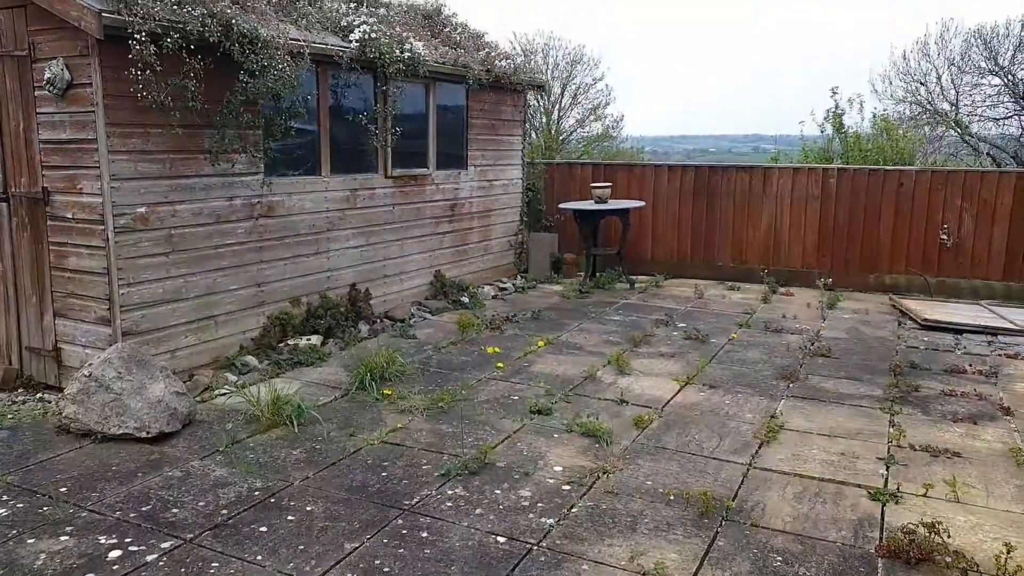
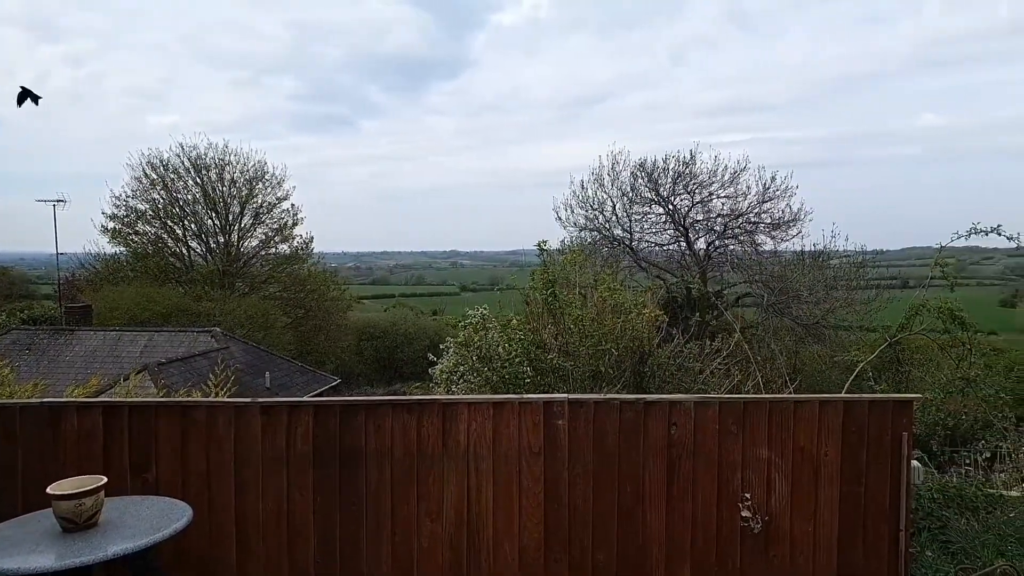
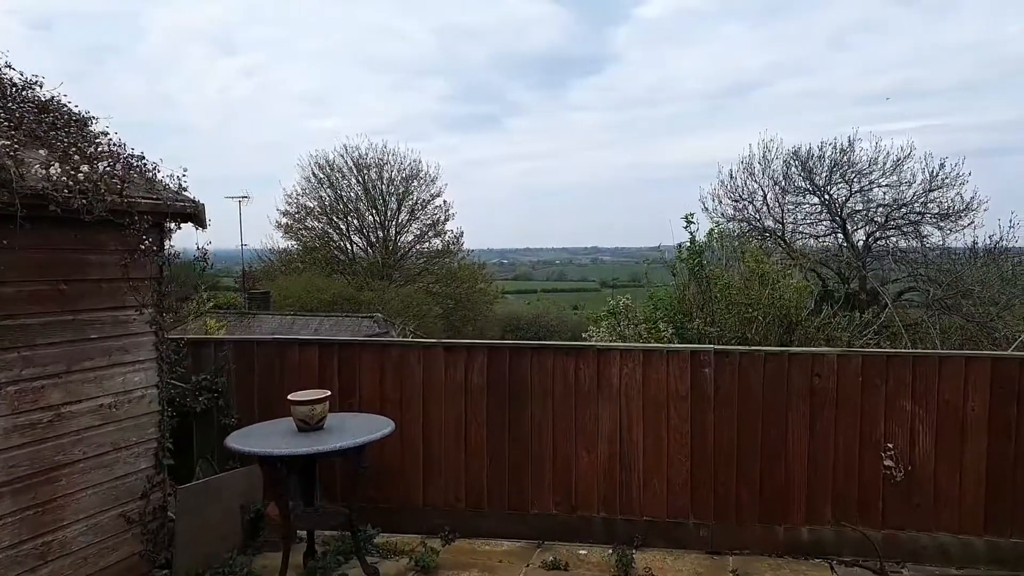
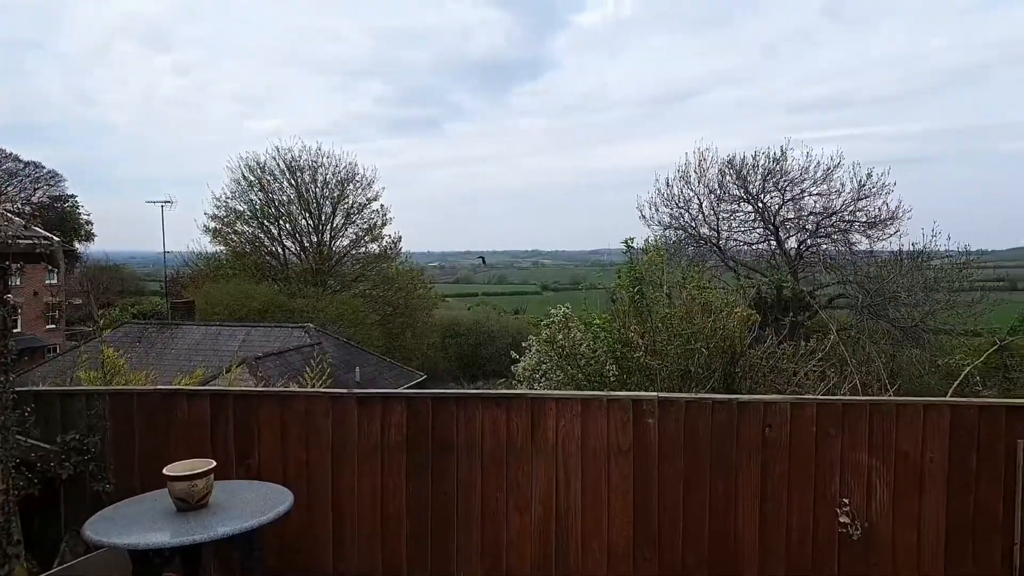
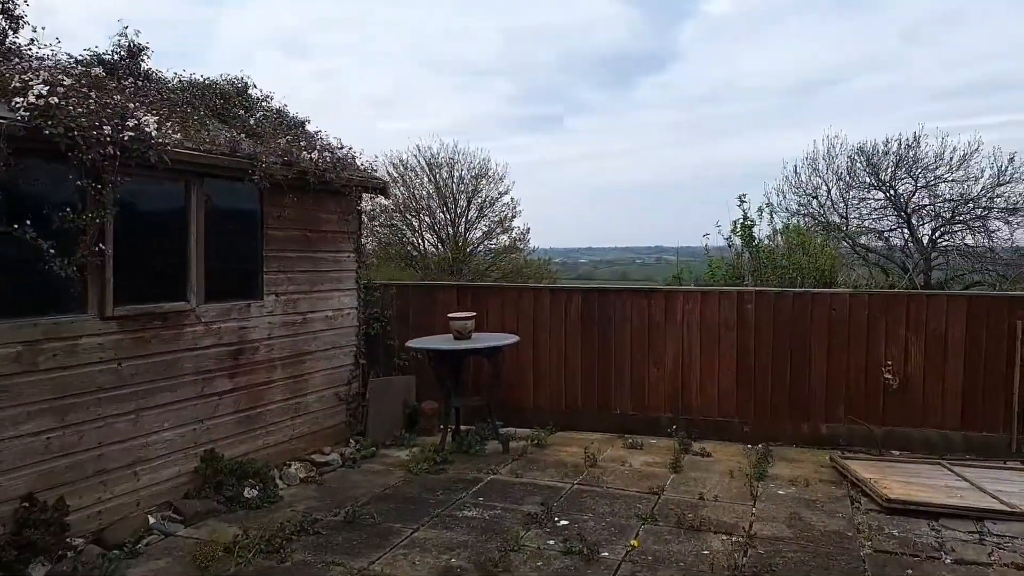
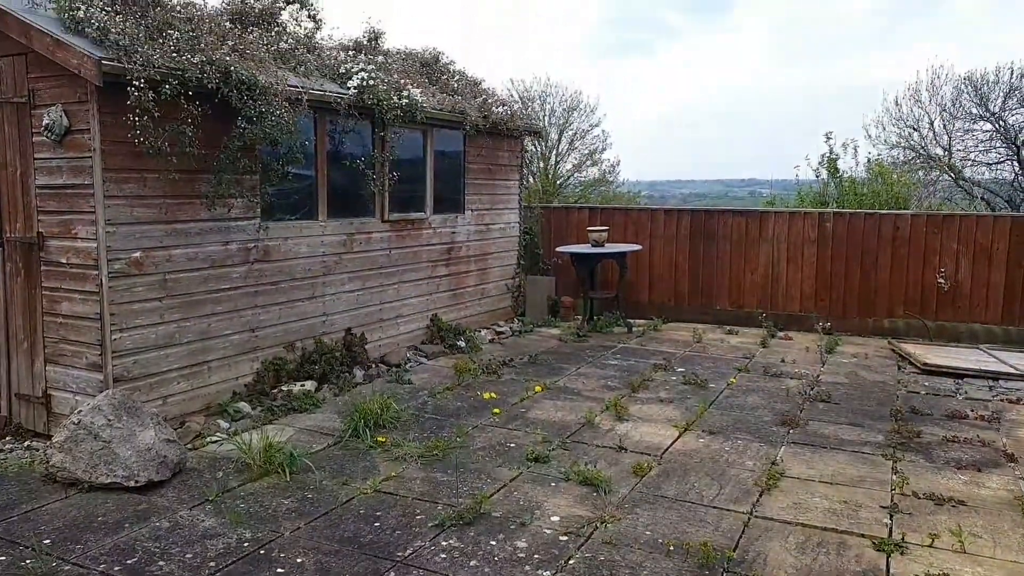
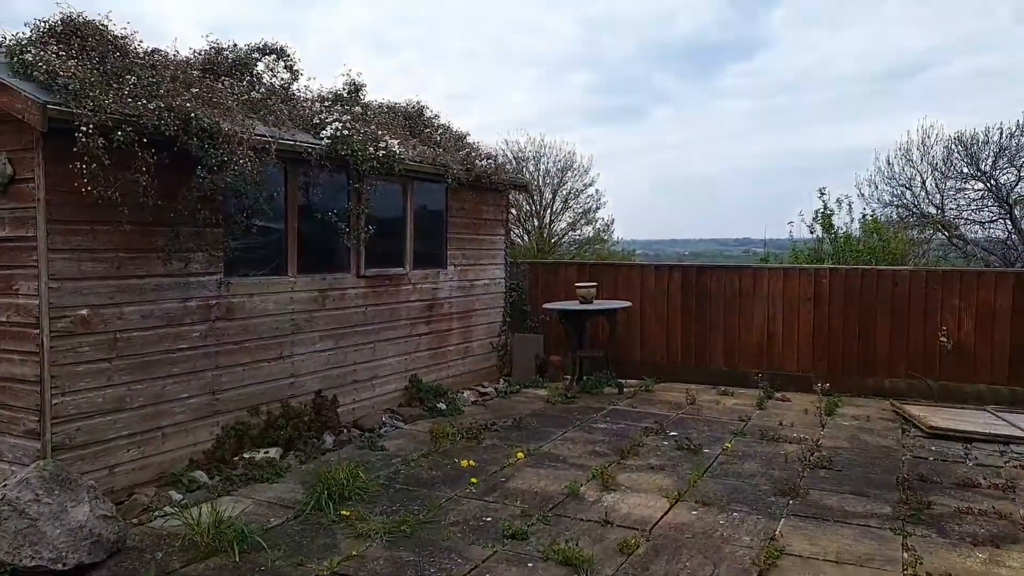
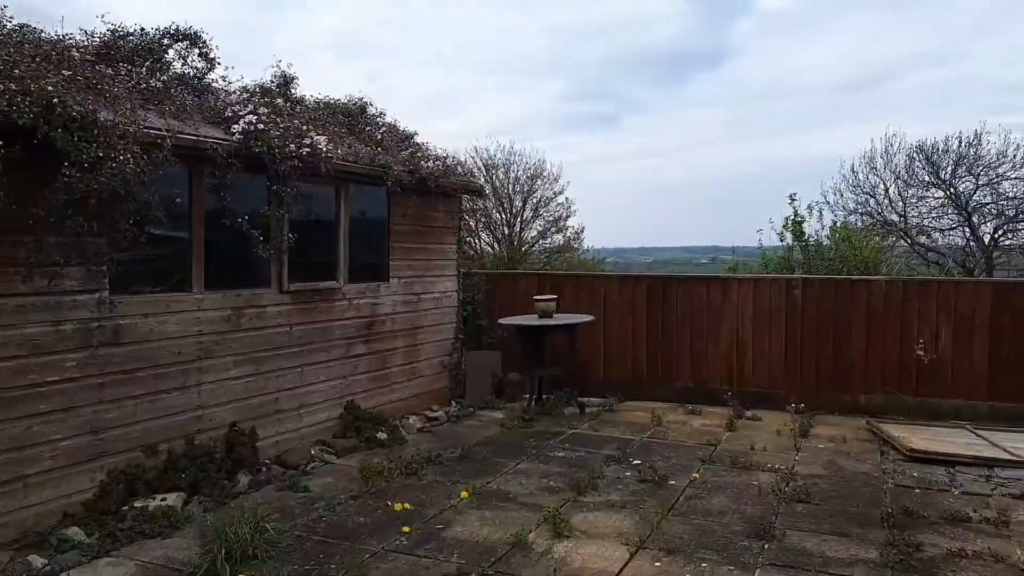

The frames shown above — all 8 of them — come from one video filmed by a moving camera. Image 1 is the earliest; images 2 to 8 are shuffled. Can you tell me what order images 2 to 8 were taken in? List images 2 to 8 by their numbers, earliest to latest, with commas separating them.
6, 7, 8, 5, 3, 4, 2
